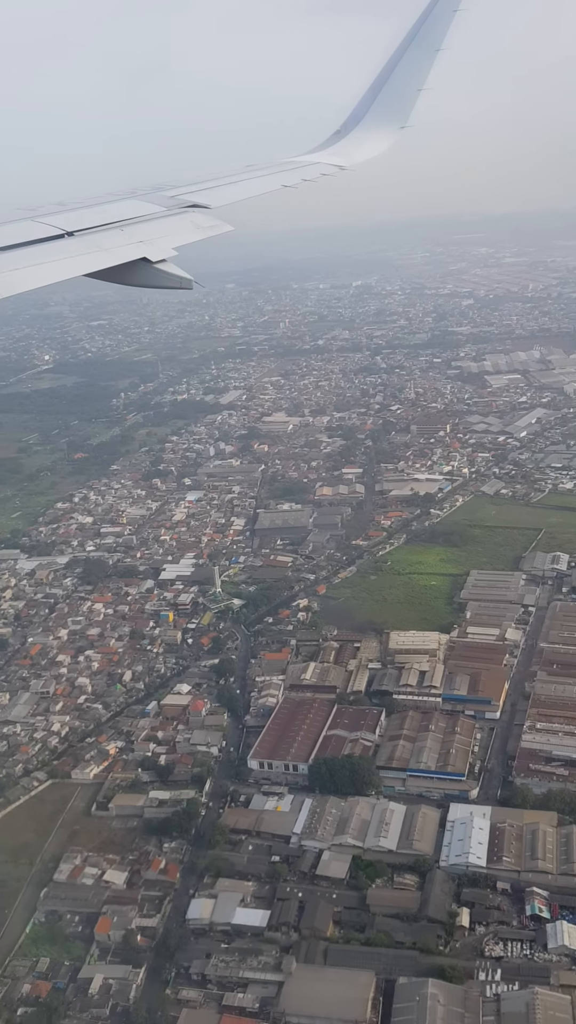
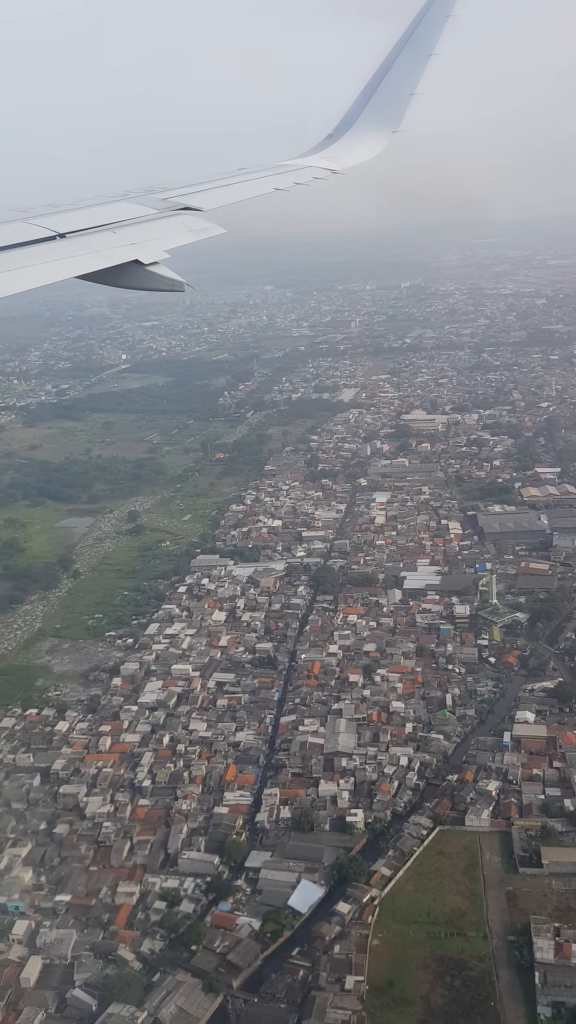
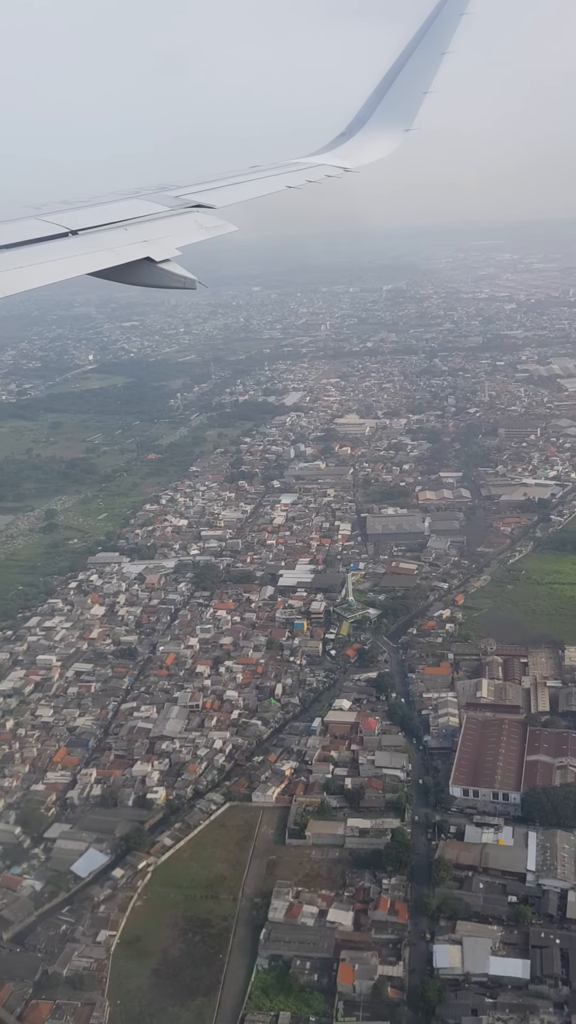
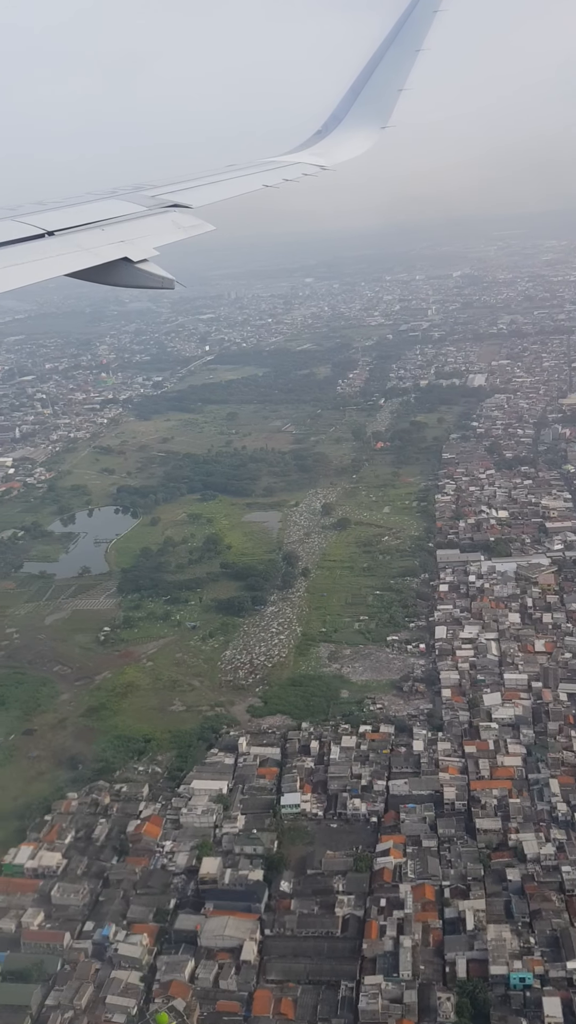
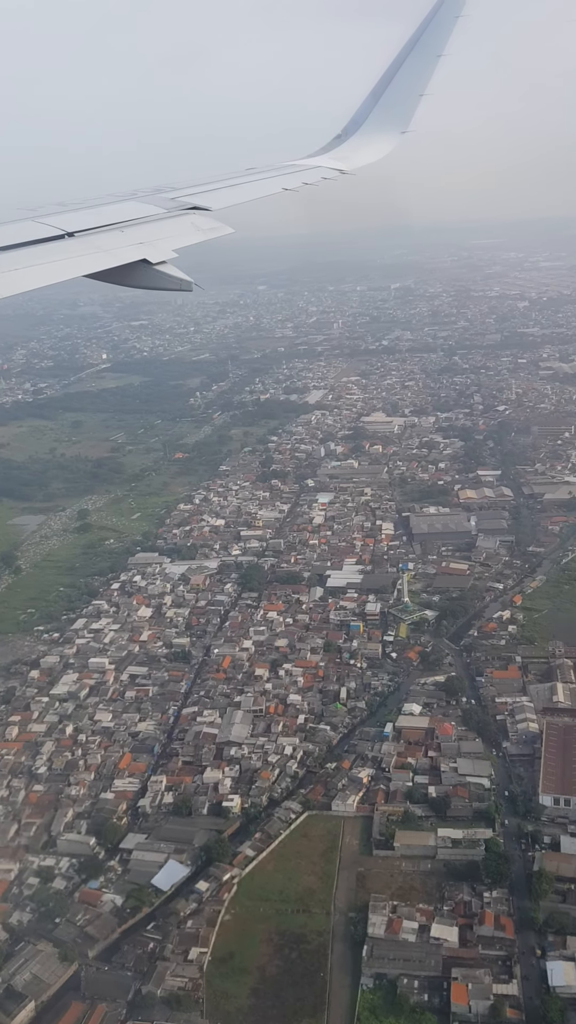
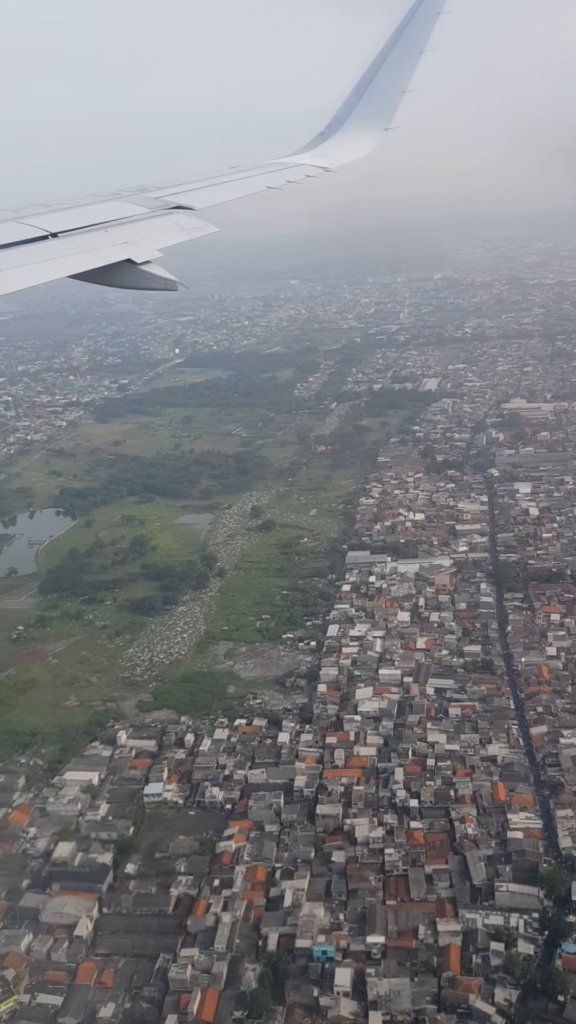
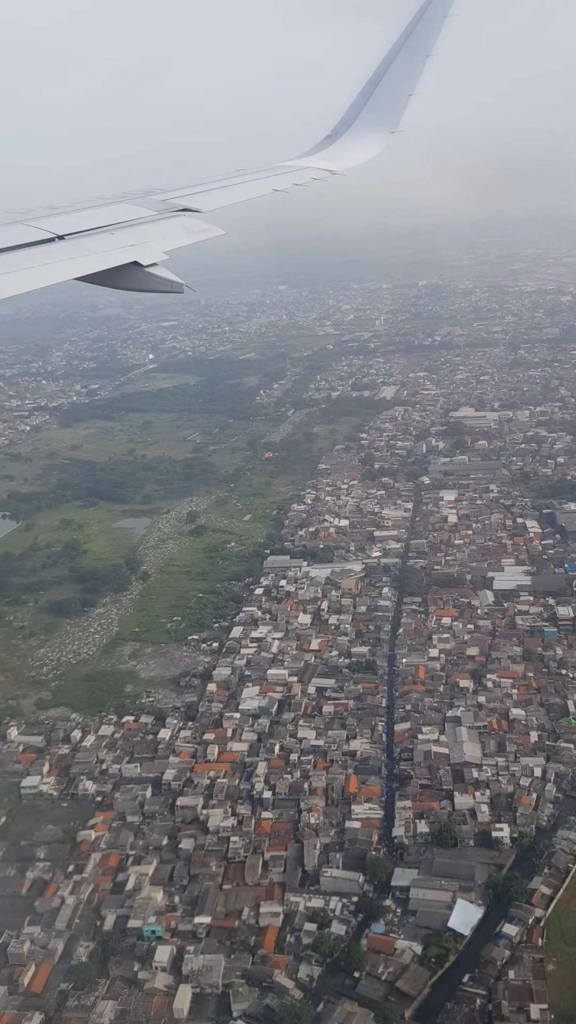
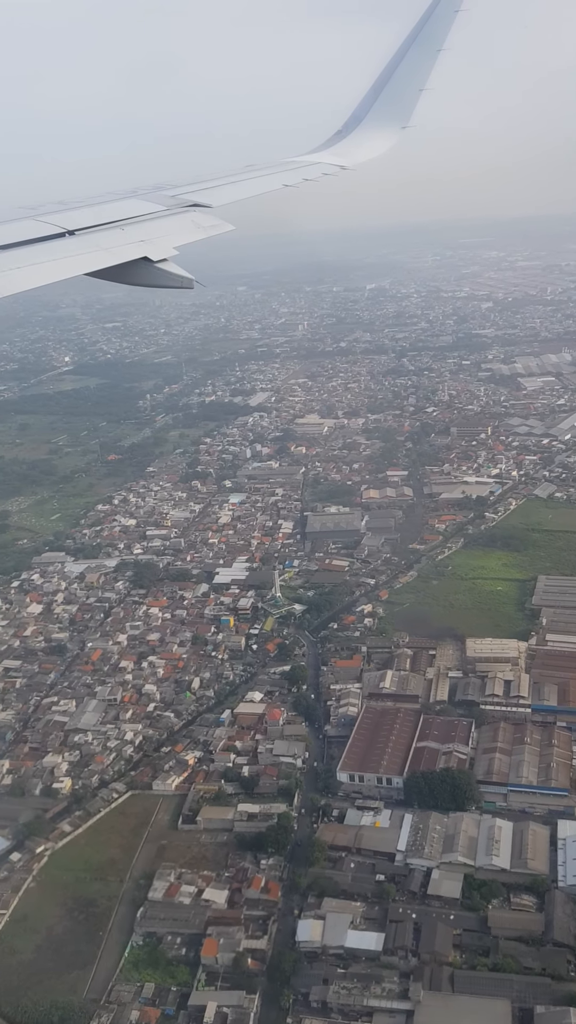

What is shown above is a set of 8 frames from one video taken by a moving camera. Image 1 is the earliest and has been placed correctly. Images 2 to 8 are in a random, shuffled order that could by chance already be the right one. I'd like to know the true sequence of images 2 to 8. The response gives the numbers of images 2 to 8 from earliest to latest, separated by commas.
8, 3, 5, 2, 7, 6, 4
